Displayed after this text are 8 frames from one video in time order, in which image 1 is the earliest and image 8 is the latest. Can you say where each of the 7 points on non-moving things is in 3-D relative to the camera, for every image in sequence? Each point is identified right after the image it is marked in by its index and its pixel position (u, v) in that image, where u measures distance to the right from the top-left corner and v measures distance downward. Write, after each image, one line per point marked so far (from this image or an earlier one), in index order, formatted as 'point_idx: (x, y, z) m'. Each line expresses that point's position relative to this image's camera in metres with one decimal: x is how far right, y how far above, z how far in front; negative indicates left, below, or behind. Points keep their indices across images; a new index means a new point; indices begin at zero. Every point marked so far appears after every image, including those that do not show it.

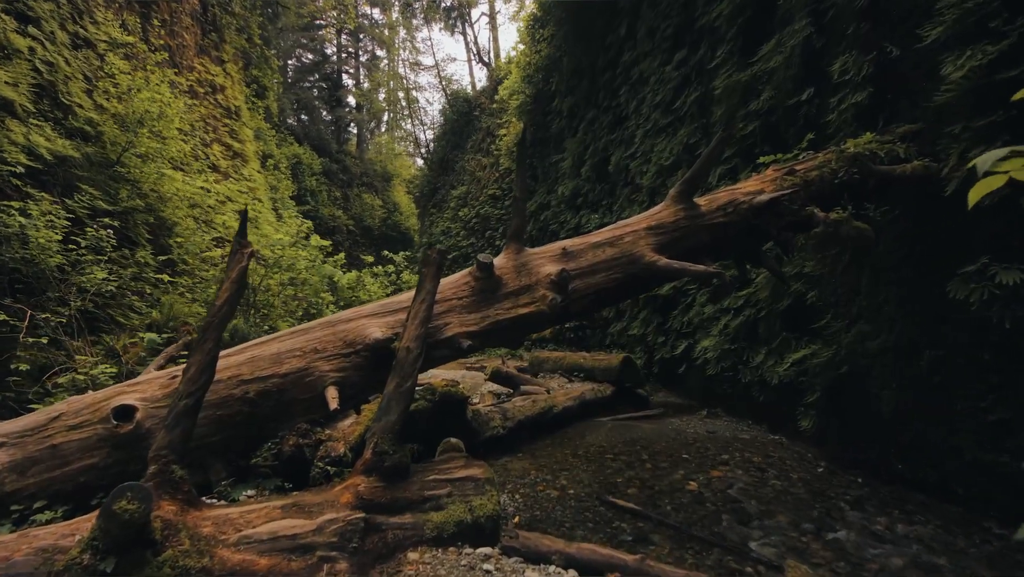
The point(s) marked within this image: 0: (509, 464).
0: (0.0, -1.6, +4.6) m
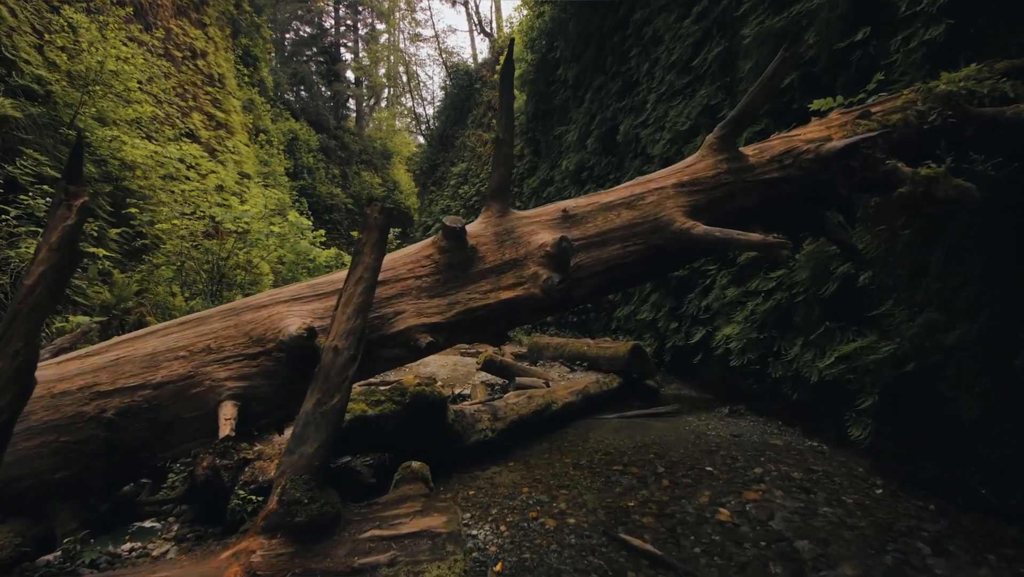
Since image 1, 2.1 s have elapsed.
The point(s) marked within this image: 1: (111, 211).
0: (-0.1, -1.4, +3.8) m
1: (-5.9, +1.1, +7.6) m
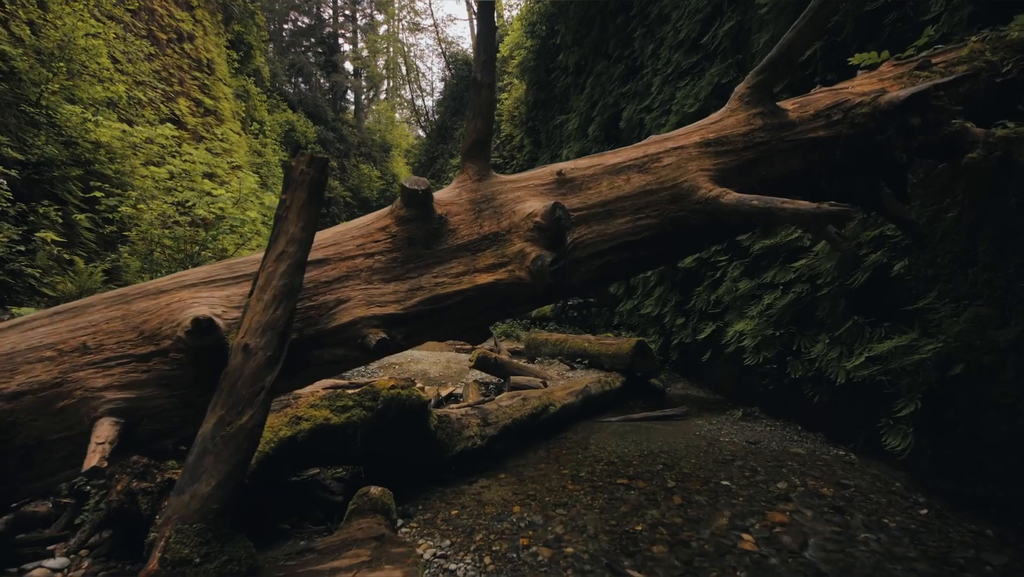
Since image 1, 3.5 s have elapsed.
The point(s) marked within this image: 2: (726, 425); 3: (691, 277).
0: (-0.2, -1.3, +3.4) m
1: (-6.0, +1.3, +7.1) m
2: (+2.1, -1.3, +4.9) m
3: (+2.3, +0.1, +6.6) m
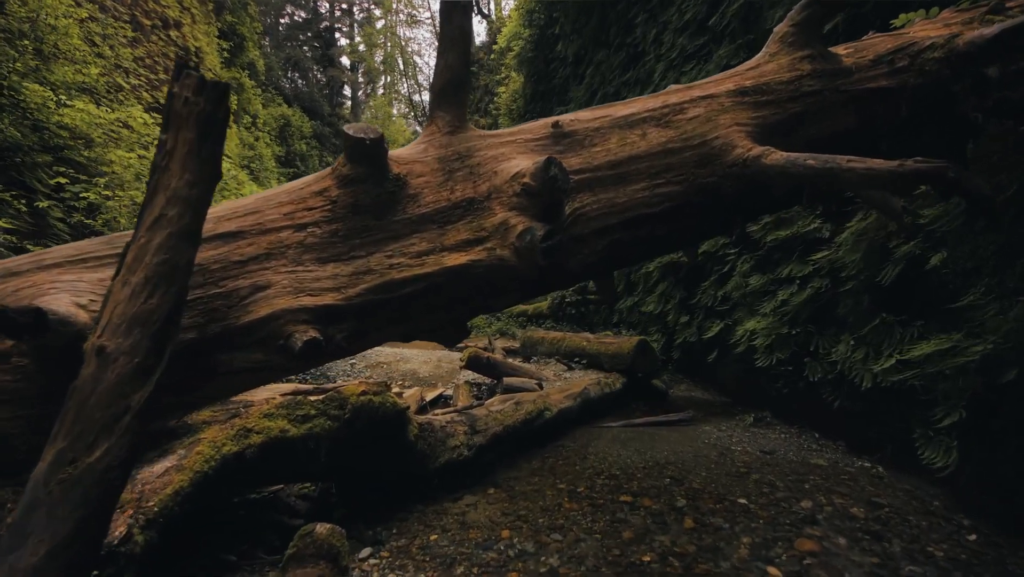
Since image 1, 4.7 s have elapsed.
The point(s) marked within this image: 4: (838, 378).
0: (-0.2, -1.3, +3.0) m
1: (-6.0, +1.4, +6.6) m
2: (+2.0, -1.3, +4.5) m
3: (+2.2, +0.2, +6.2) m
4: (+2.6, -0.7, +4.1) m
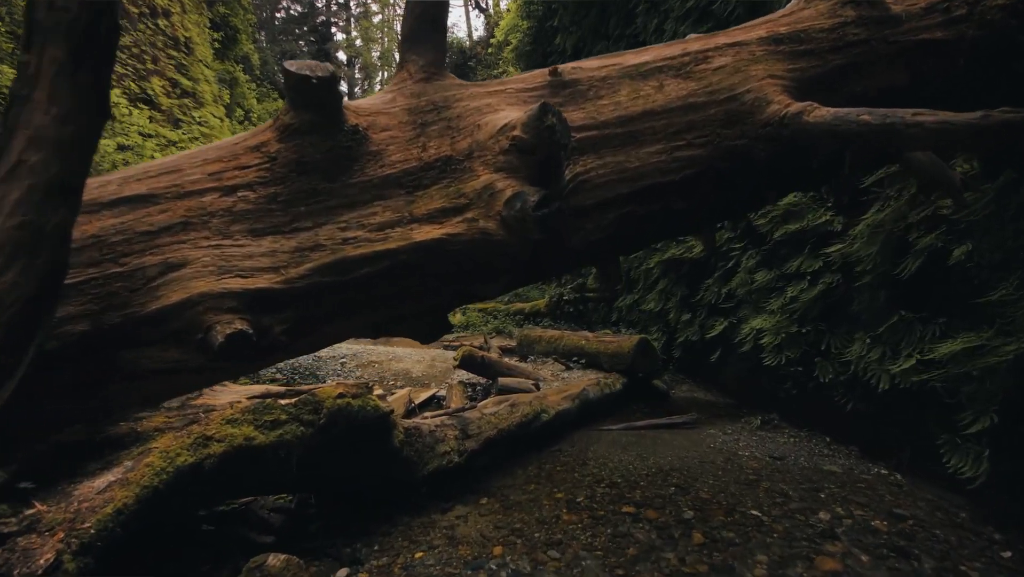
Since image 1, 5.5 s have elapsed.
0: (-0.3, -1.3, +2.7) m
1: (-6.1, +1.4, +6.4) m
2: (+2.0, -1.2, +4.3) m
3: (+2.2, +0.2, +5.9) m
4: (+2.6, -0.7, +3.9) m
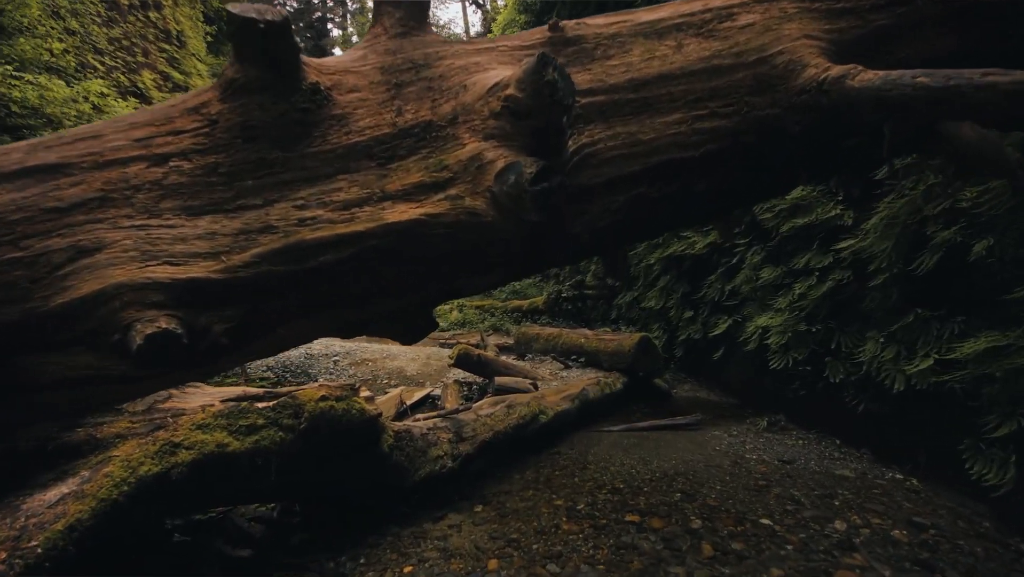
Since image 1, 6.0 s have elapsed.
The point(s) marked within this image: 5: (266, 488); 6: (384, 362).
0: (-0.3, -1.2, +2.6) m
1: (-6.1, +1.5, +6.2) m
2: (+1.9, -1.2, +4.1) m
3: (+2.1, +0.3, +5.8) m
4: (+2.6, -0.7, +3.7) m
5: (-1.1, -0.9, +2.2) m
6: (-1.6, -0.9, +6.4) m
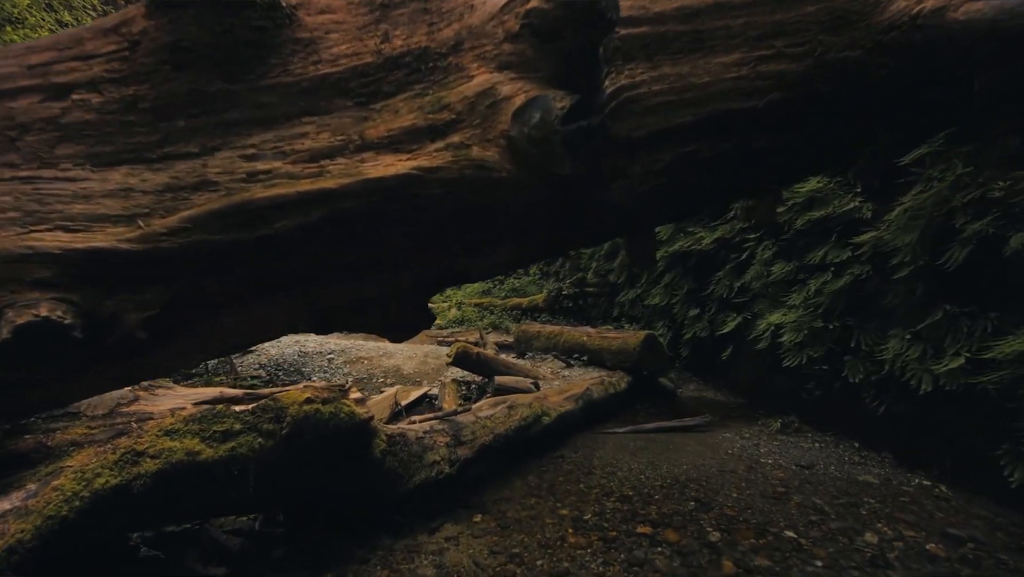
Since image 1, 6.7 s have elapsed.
0: (-0.3, -1.2, +2.4) m
1: (-6.1, +1.5, +5.9) m
2: (+1.9, -1.2, +3.9) m
3: (+2.2, +0.3, +5.6) m
4: (+2.6, -0.6, +3.5) m
5: (-1.1, -0.8, +2.0) m
6: (-1.6, -0.9, +6.2) m
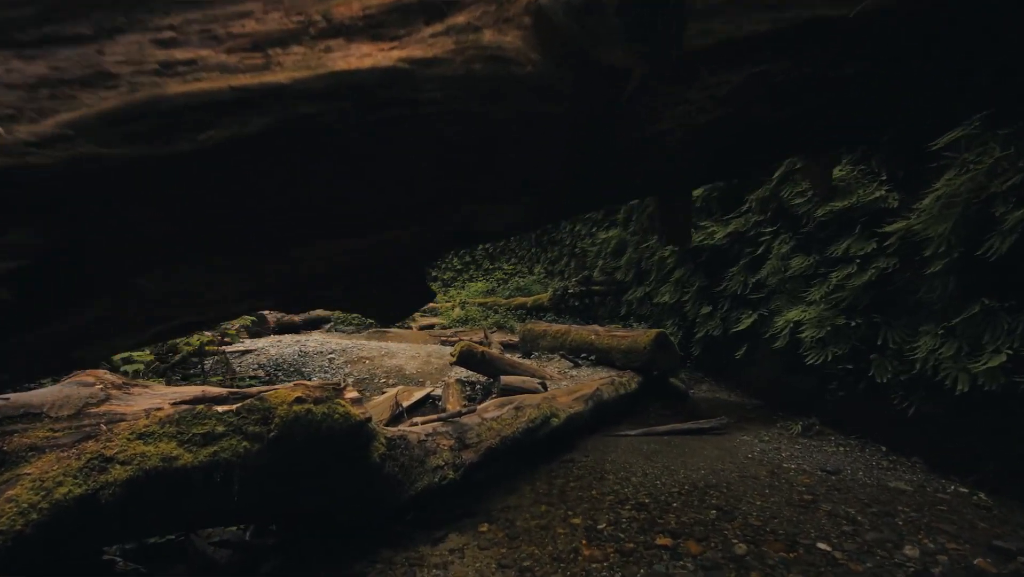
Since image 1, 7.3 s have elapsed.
0: (-0.2, -1.2, +2.2) m
1: (-6.1, +1.6, +5.8) m
2: (+2.0, -1.1, +3.7) m
3: (+2.2, +0.3, +5.4) m
4: (+2.6, -0.6, +3.3) m
5: (-1.0, -0.8, +1.8) m
6: (-1.5, -0.8, +6.0) m
